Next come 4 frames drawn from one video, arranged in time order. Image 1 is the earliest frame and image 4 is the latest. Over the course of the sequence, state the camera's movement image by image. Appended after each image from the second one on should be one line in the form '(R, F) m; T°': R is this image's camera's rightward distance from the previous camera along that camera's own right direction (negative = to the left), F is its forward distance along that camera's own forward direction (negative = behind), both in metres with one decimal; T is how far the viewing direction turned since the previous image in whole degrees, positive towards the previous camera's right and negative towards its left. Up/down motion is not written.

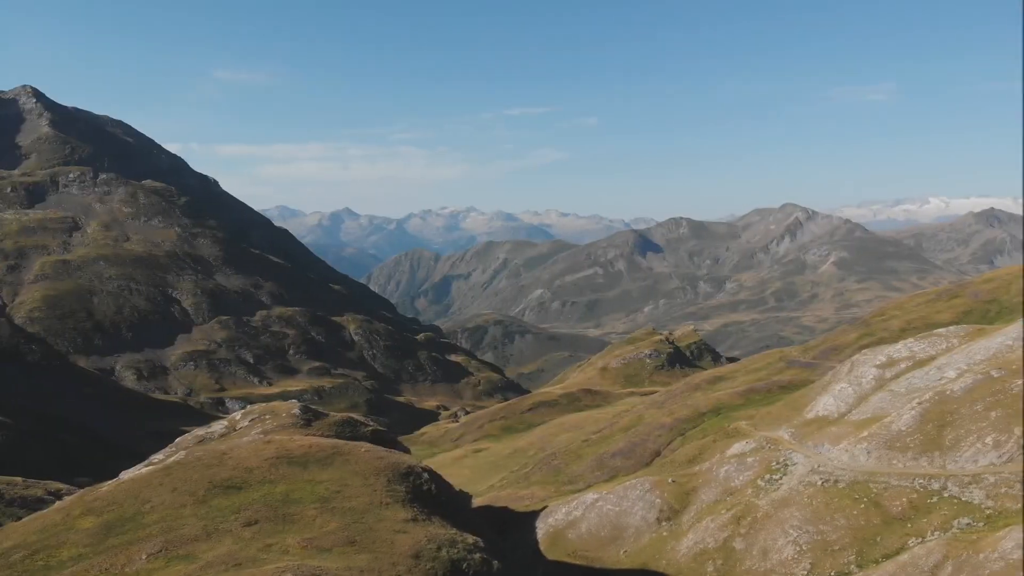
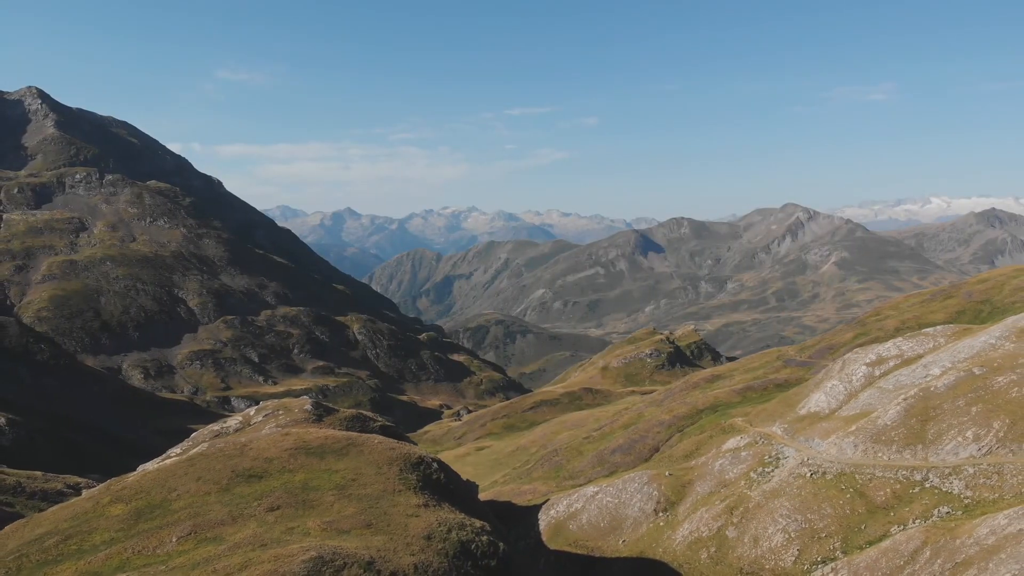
(0.0, -0.5) m; 0°
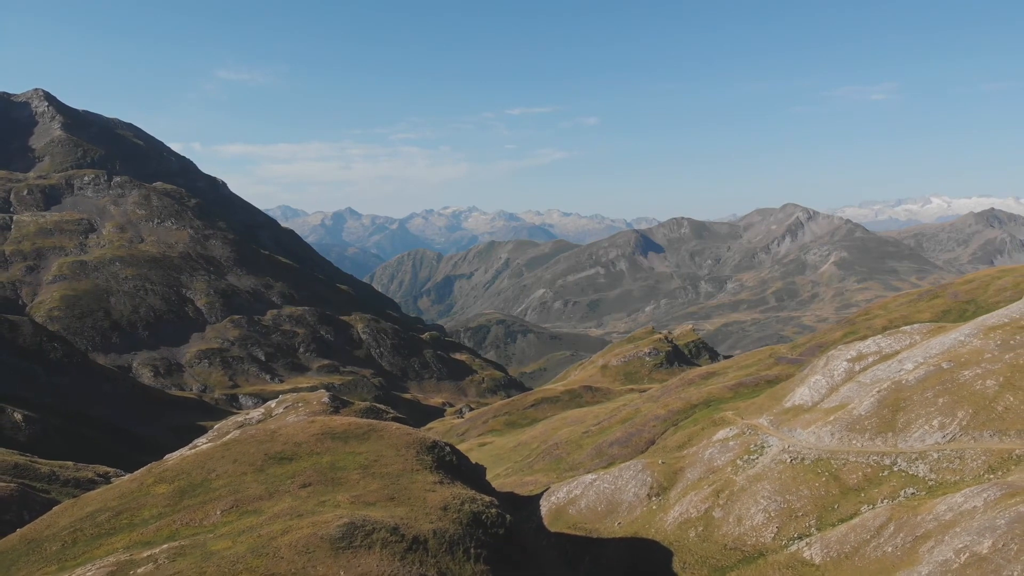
(-0.1, -0.9) m; 0°
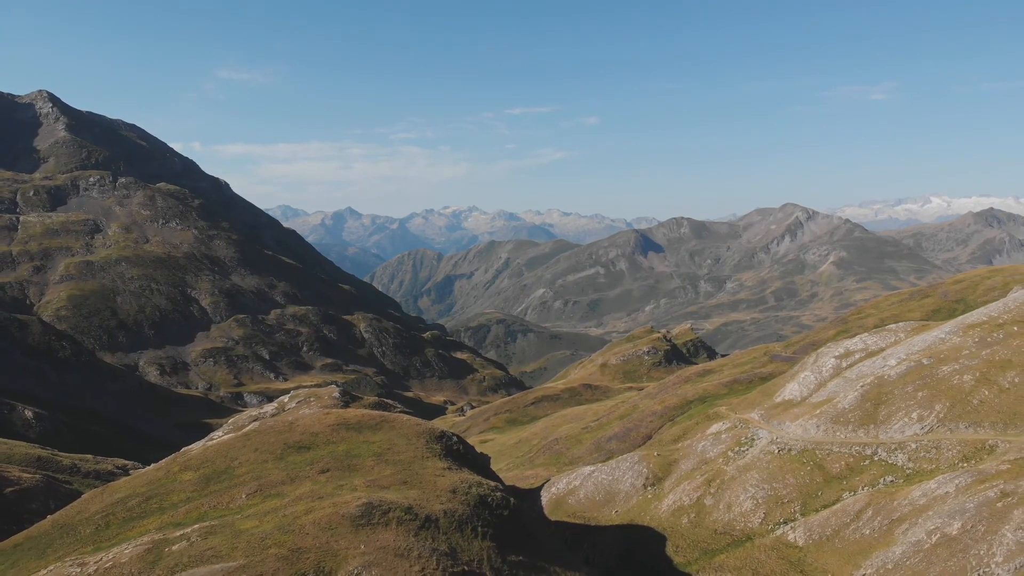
(-0.1, -0.6) m; 0°
